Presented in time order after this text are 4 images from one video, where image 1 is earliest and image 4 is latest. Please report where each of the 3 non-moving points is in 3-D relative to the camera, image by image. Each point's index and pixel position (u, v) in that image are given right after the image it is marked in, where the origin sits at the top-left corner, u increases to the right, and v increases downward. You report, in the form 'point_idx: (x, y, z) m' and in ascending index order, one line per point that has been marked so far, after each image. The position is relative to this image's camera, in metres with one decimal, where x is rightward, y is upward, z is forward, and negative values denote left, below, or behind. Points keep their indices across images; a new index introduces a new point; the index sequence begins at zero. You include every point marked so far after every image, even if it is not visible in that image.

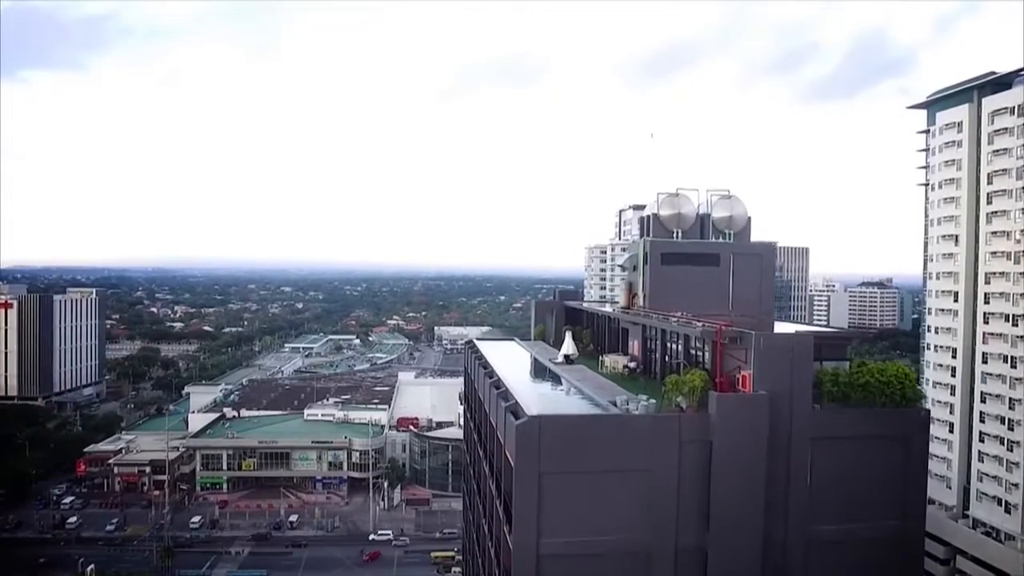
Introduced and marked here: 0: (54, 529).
0: (-11.9, -6.3, +18.5) m
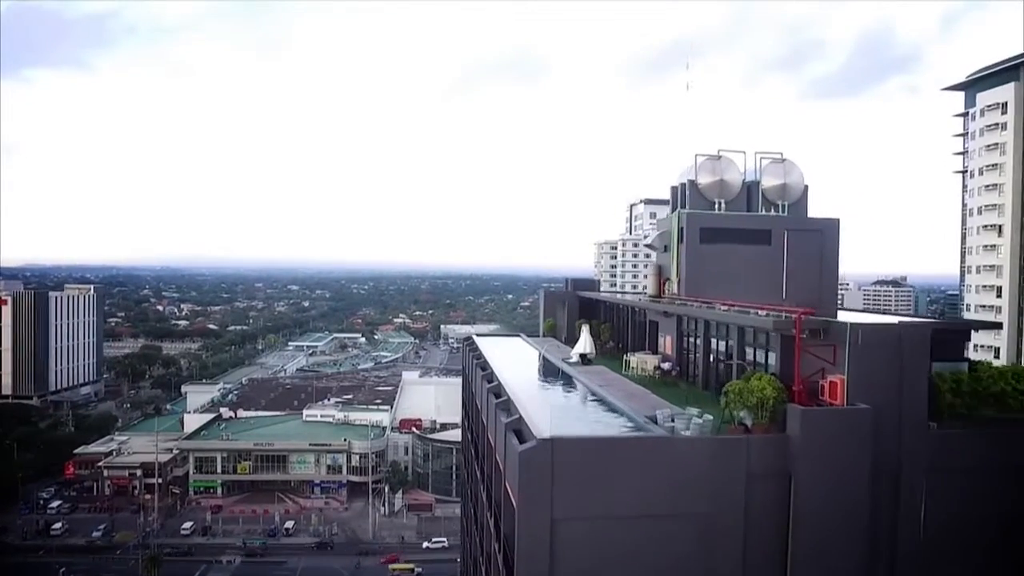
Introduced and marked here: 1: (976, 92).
0: (-11.7, -6.1, +17.6) m
1: (+9.9, +4.2, +15.2) m
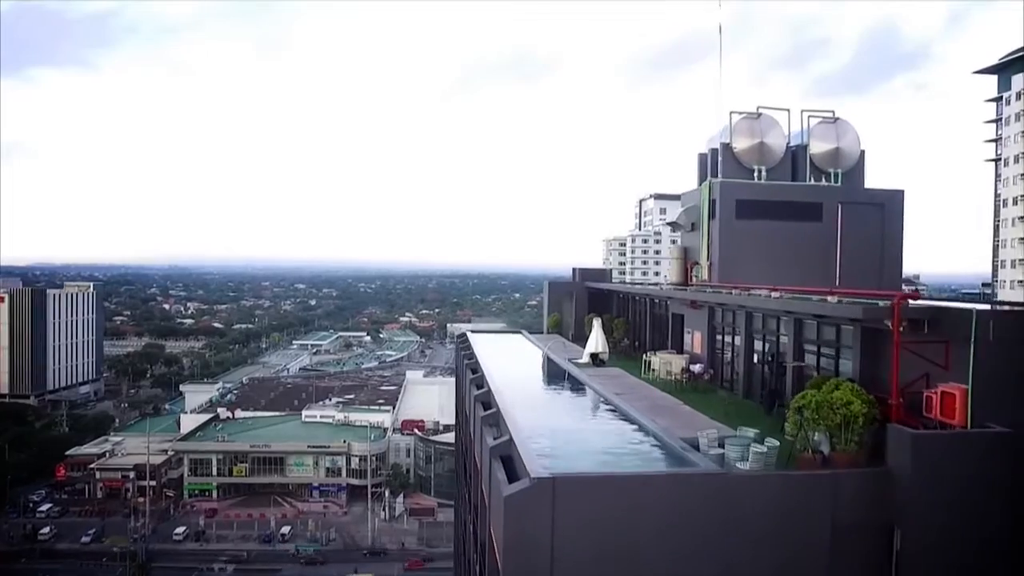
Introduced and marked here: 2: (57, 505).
0: (-11.6, -6.0, +17.0) m
1: (+10.0, +4.3, +14.3) m
2: (-12.4, -5.9, +19.4) m
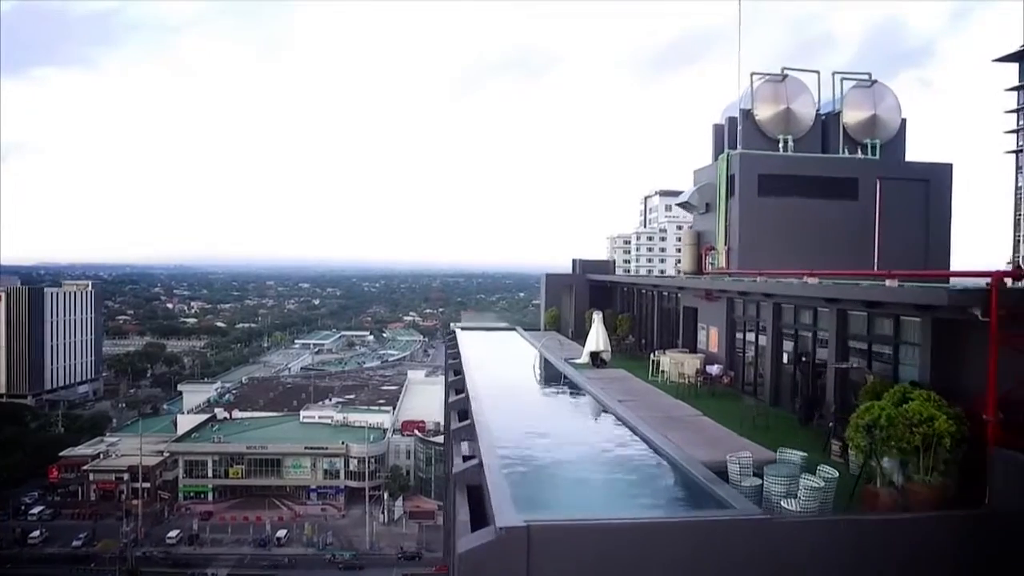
0: (-11.6, -6.0, +16.5) m
1: (+10.0, +4.3, +13.7) m
2: (-12.3, -5.9, +19.0) m
